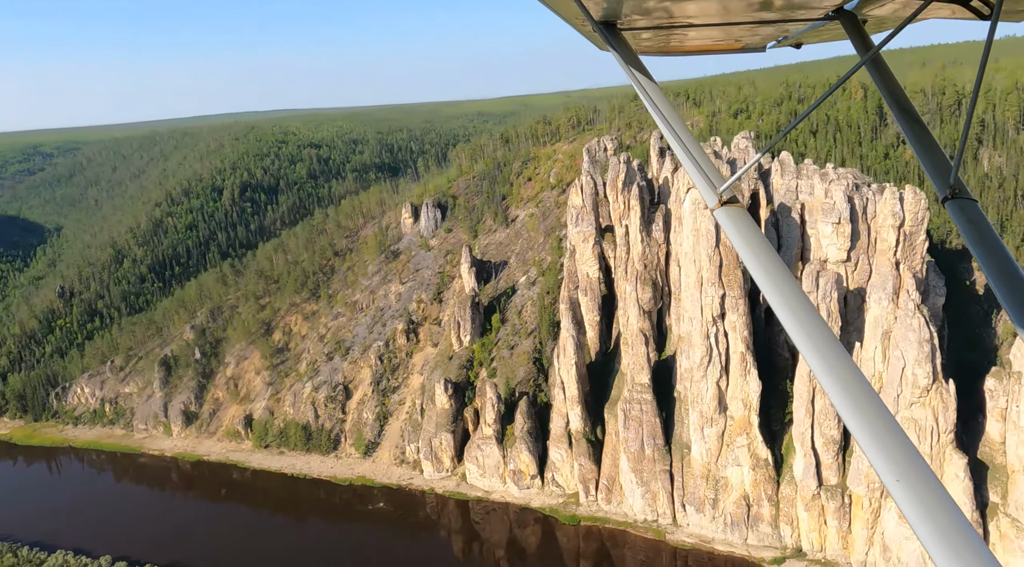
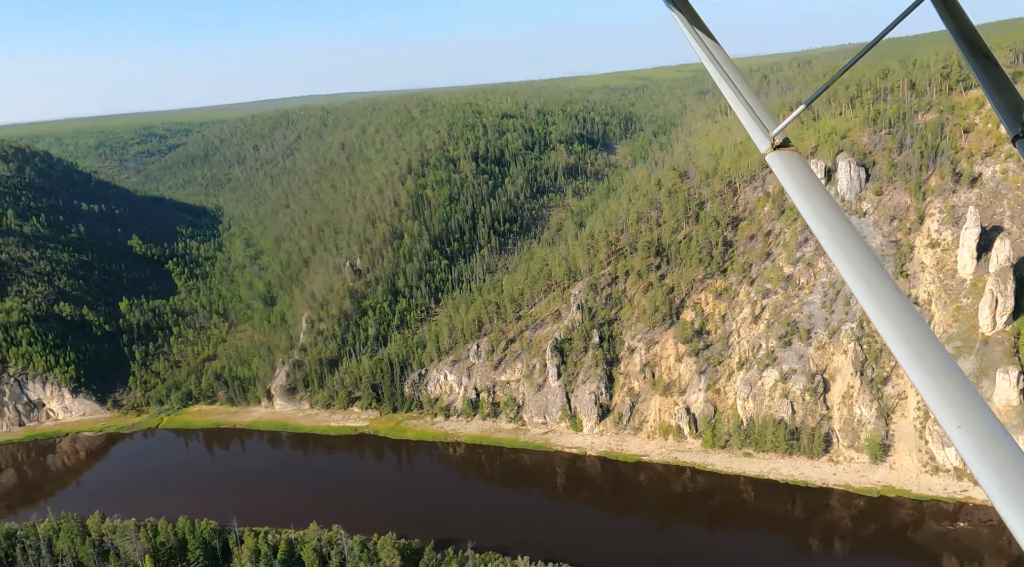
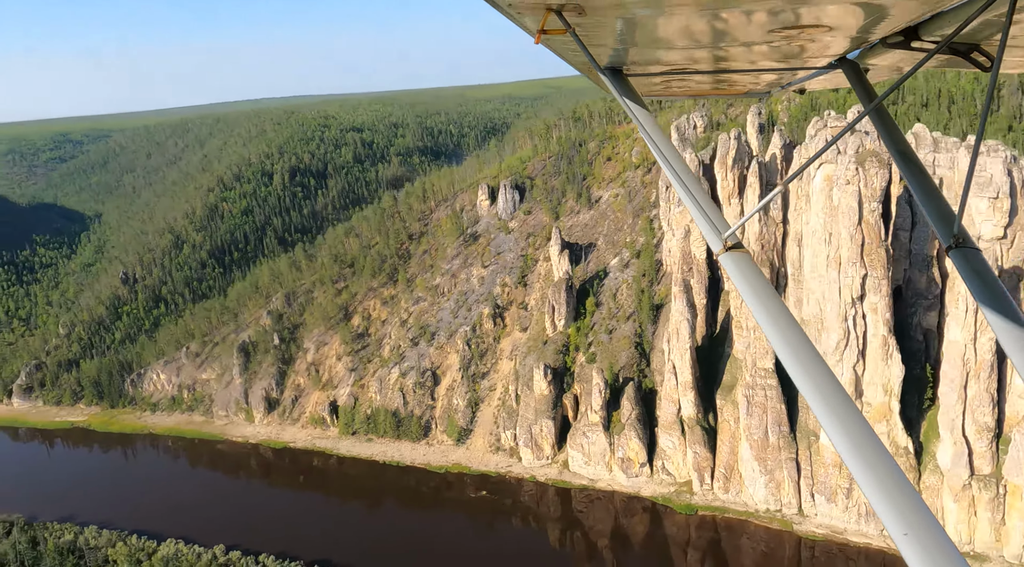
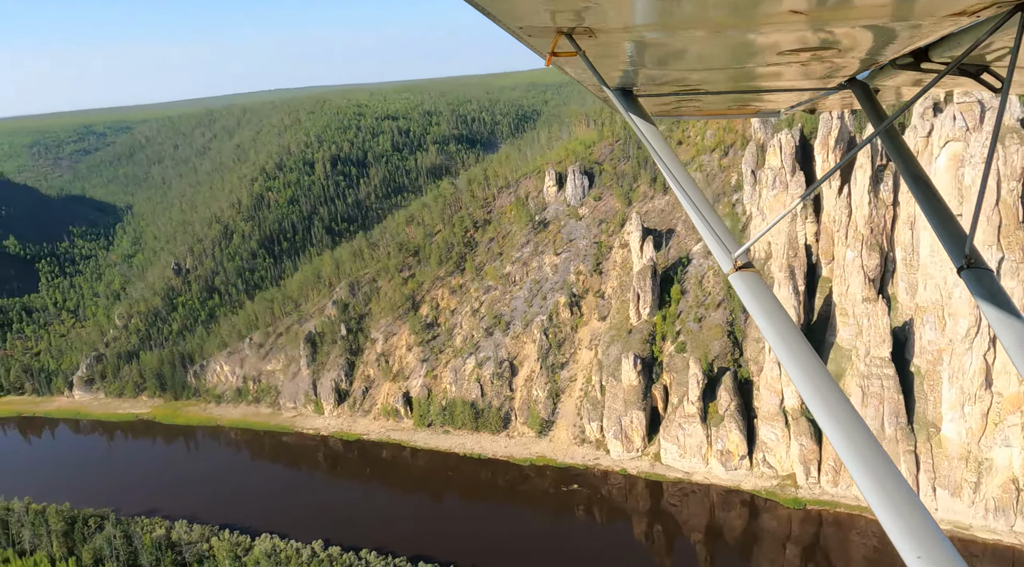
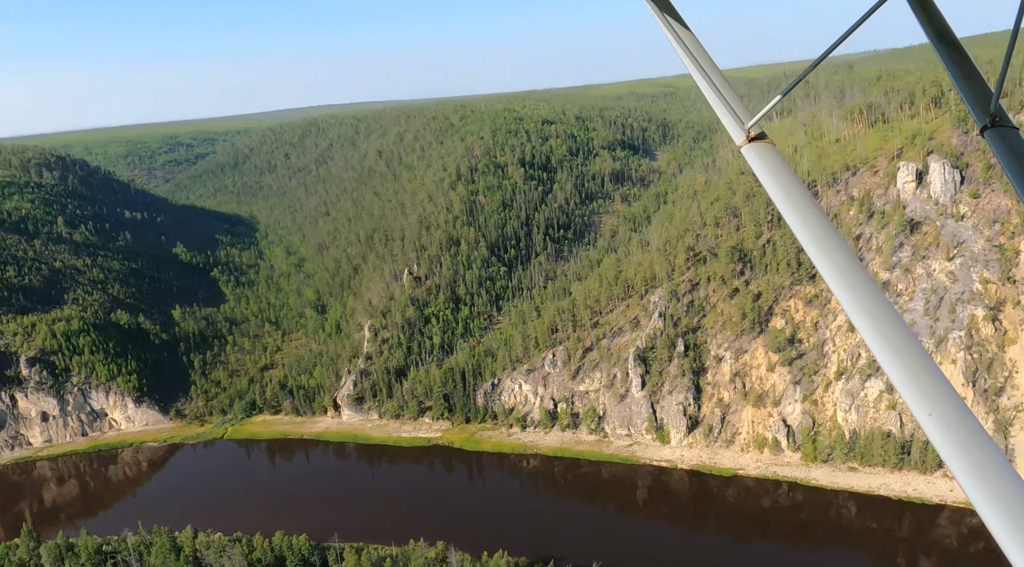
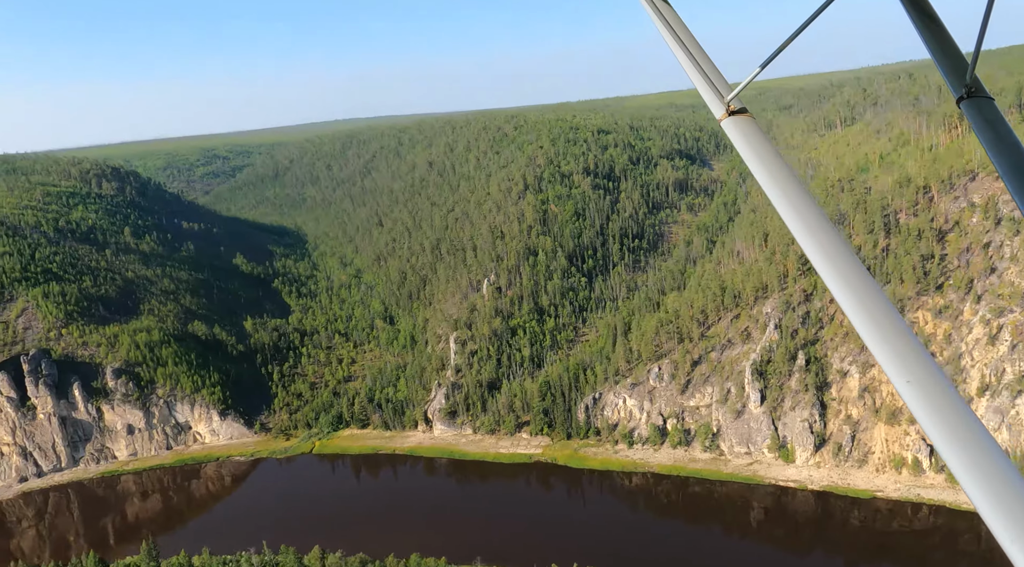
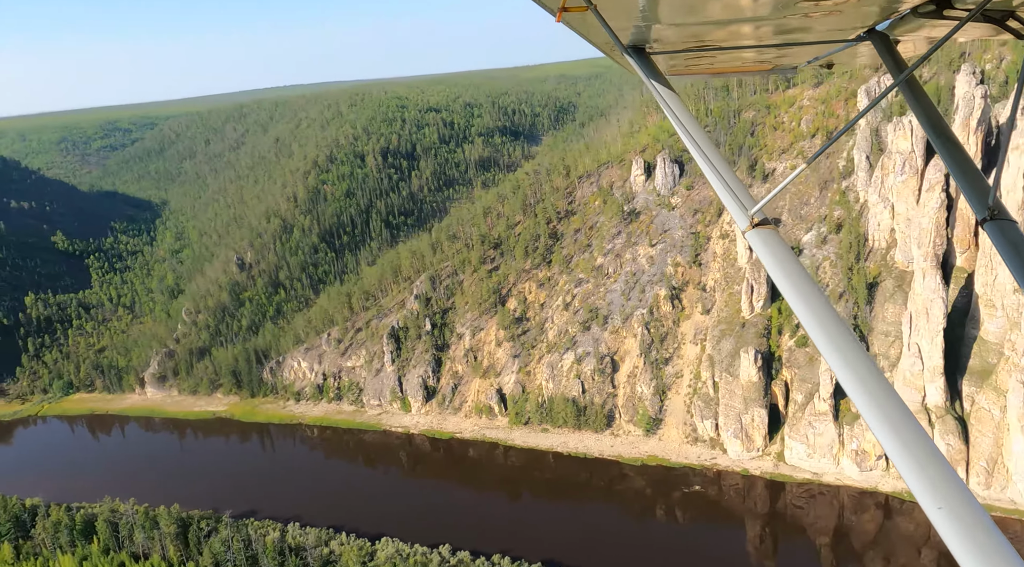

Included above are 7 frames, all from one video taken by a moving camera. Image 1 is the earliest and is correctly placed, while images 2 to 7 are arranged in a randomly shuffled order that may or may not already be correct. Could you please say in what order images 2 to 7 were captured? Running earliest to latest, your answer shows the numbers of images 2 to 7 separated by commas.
3, 4, 7, 2, 5, 6
